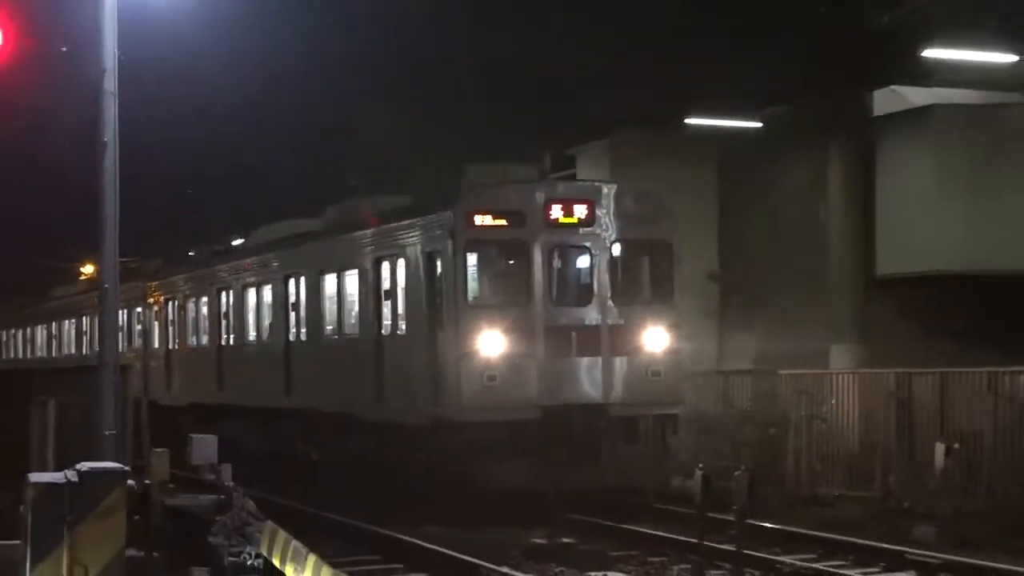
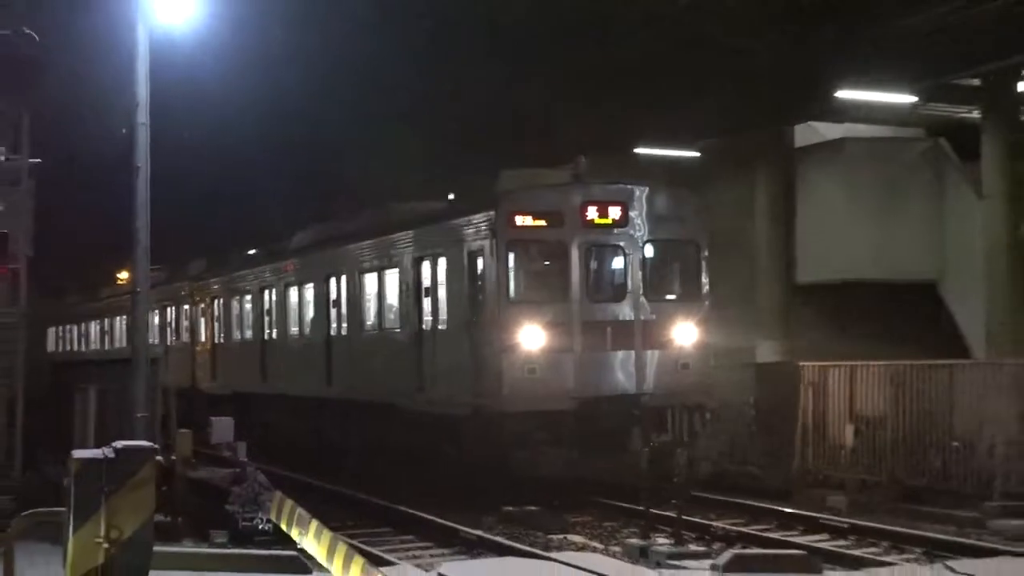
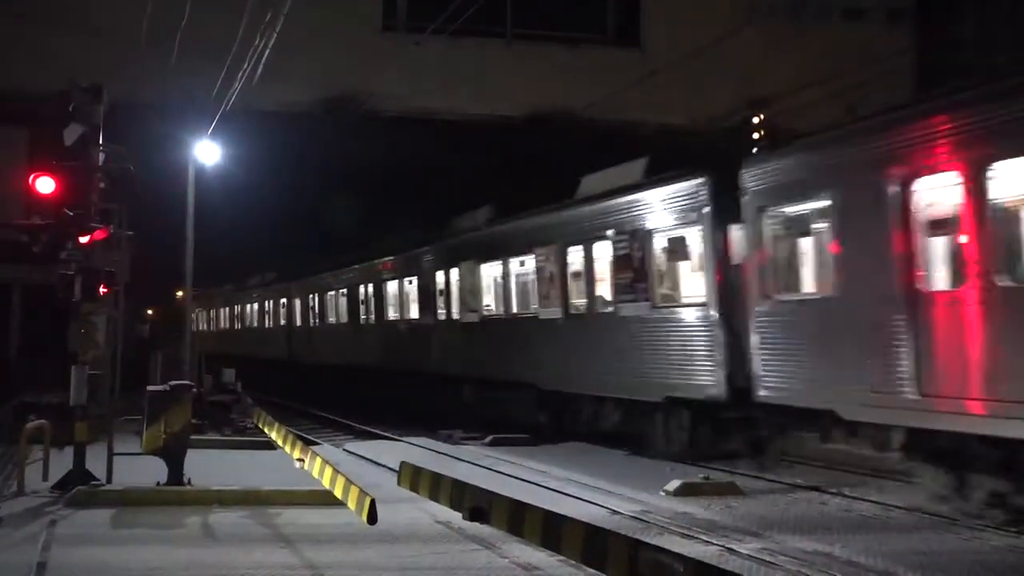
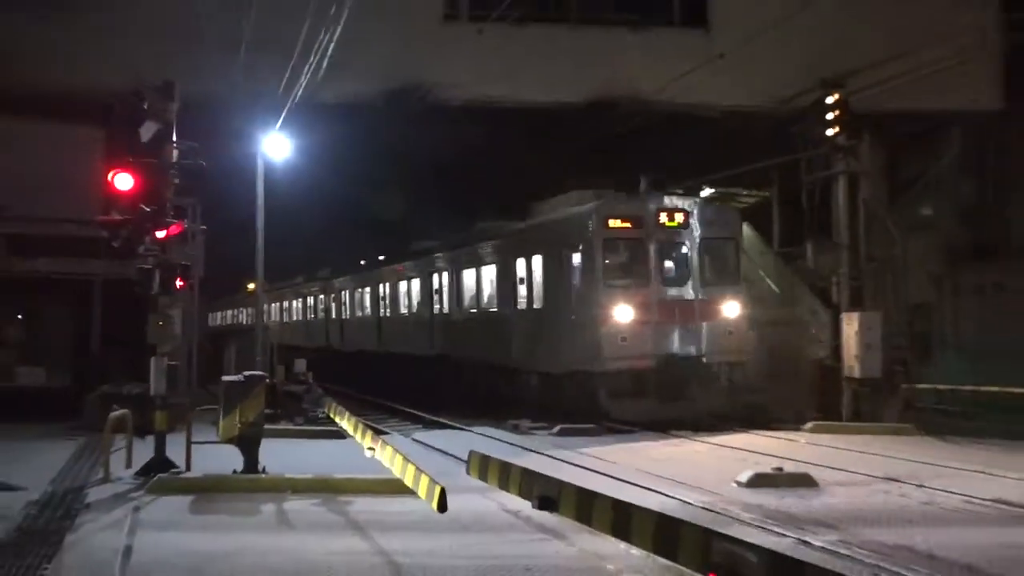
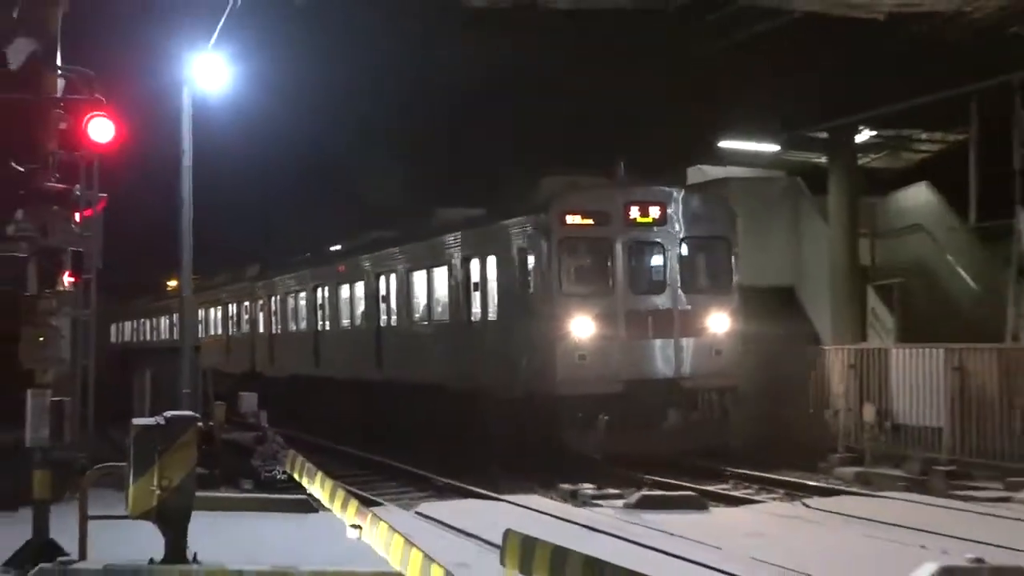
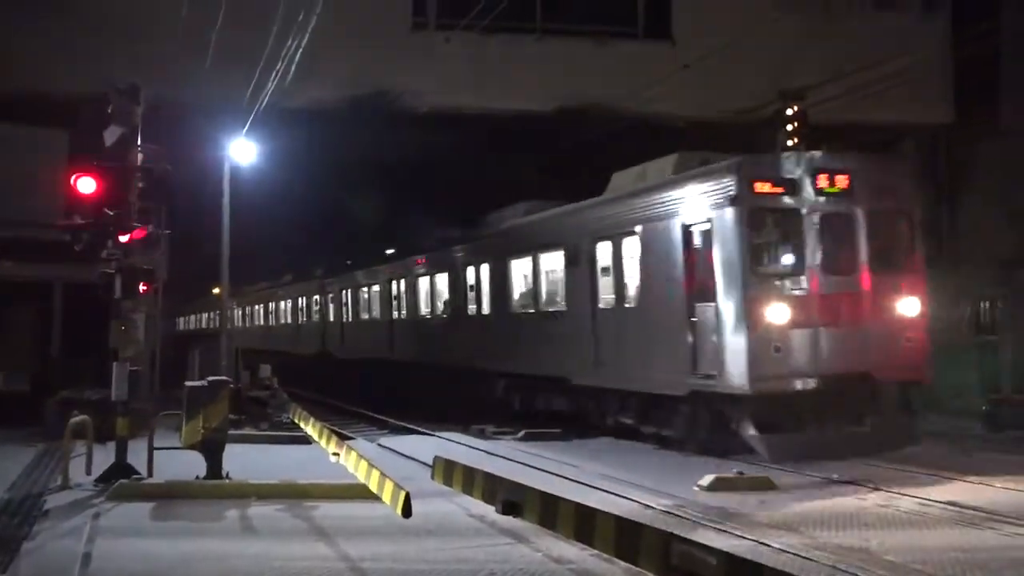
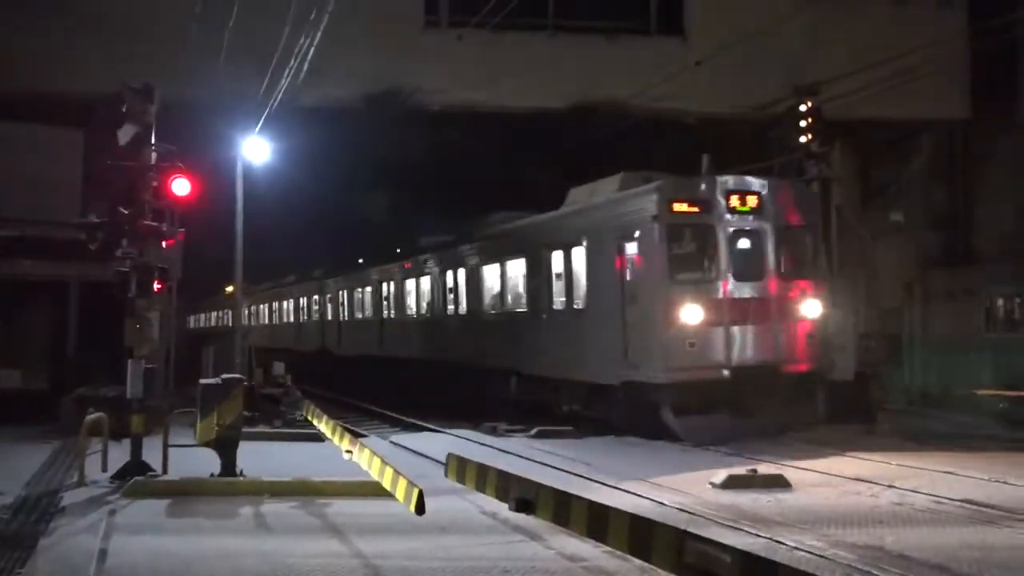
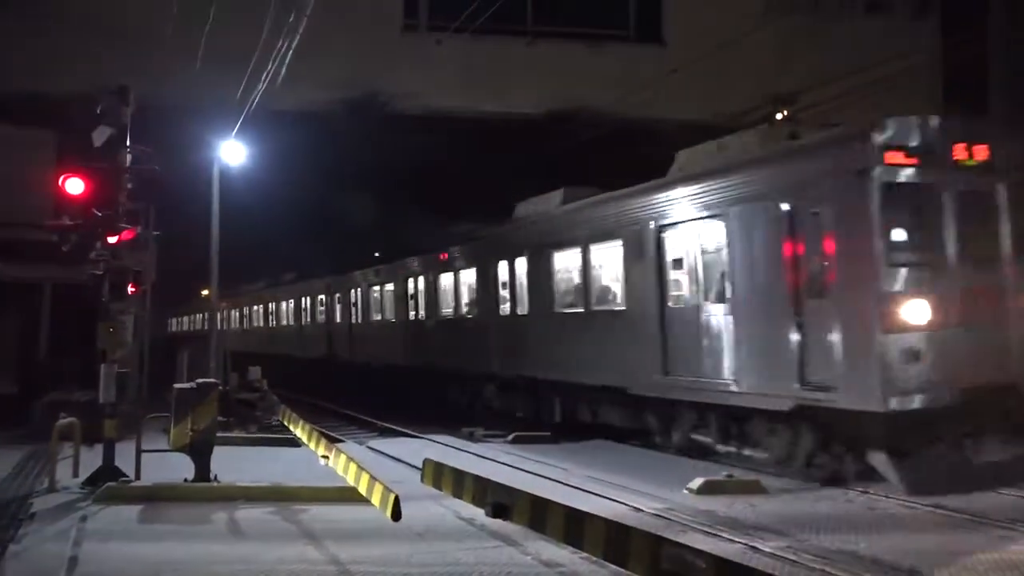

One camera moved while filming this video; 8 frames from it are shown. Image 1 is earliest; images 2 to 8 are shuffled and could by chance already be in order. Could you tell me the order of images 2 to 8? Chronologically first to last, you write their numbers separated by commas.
2, 5, 4, 7, 6, 8, 3
